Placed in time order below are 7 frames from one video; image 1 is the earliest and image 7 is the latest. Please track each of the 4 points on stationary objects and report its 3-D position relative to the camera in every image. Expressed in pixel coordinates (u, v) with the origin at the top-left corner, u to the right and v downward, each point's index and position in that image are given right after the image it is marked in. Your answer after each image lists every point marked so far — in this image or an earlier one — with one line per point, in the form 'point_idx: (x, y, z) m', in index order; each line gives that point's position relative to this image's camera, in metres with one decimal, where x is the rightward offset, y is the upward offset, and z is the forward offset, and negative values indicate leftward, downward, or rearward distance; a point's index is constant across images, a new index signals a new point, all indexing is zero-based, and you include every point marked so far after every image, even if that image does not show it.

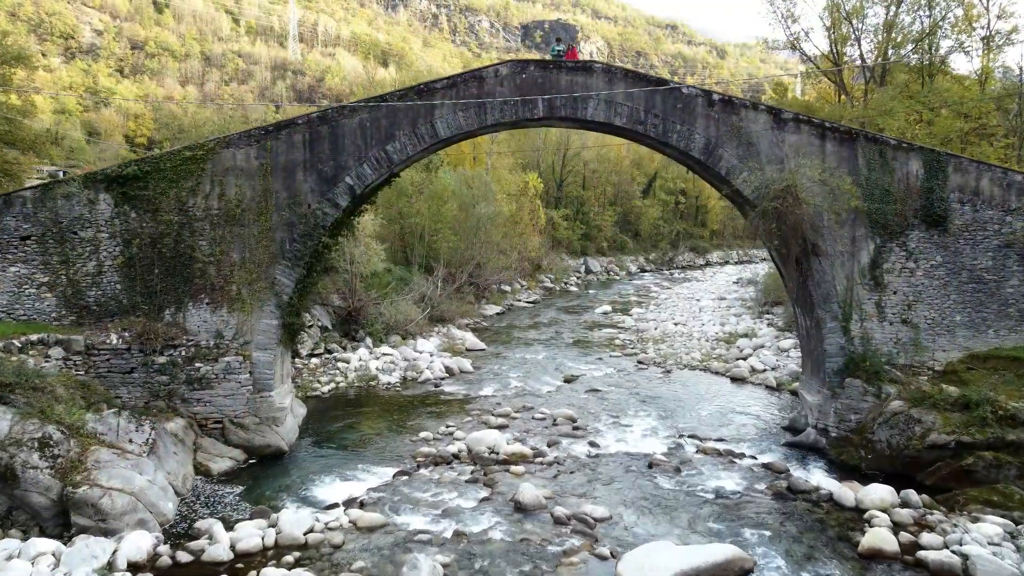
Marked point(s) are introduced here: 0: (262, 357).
0: (-3.2, -0.9, +9.3) m
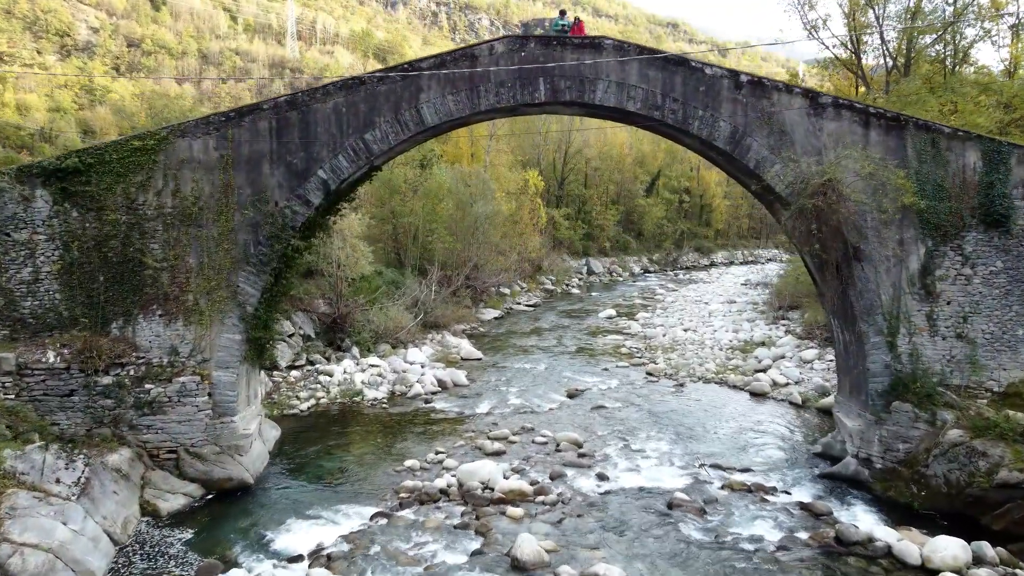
0: (-3.3, -1.0, +8.1) m
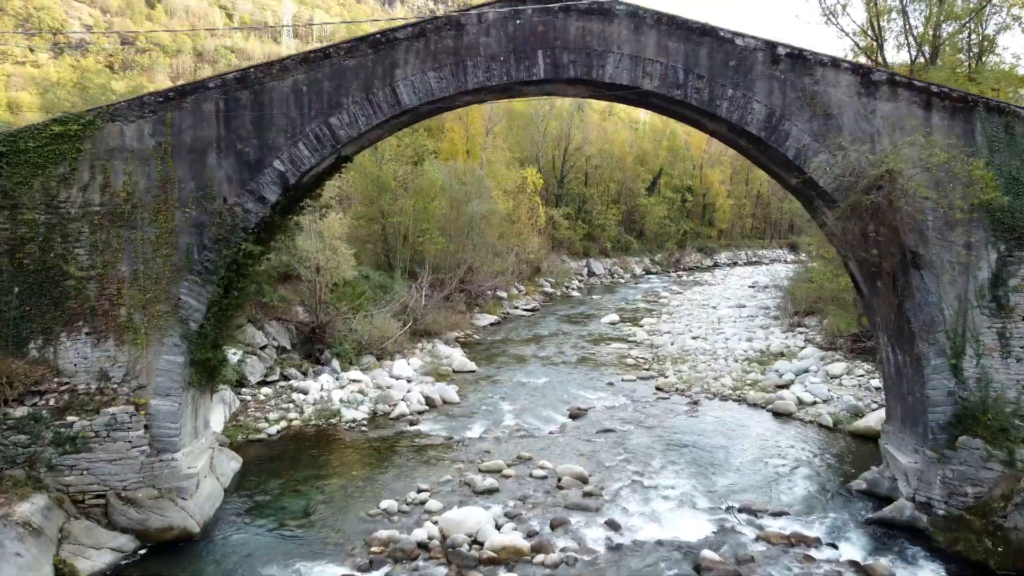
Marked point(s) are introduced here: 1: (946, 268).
0: (-3.3, -1.1, +6.8) m
1: (+4.0, +0.2, +6.6) m
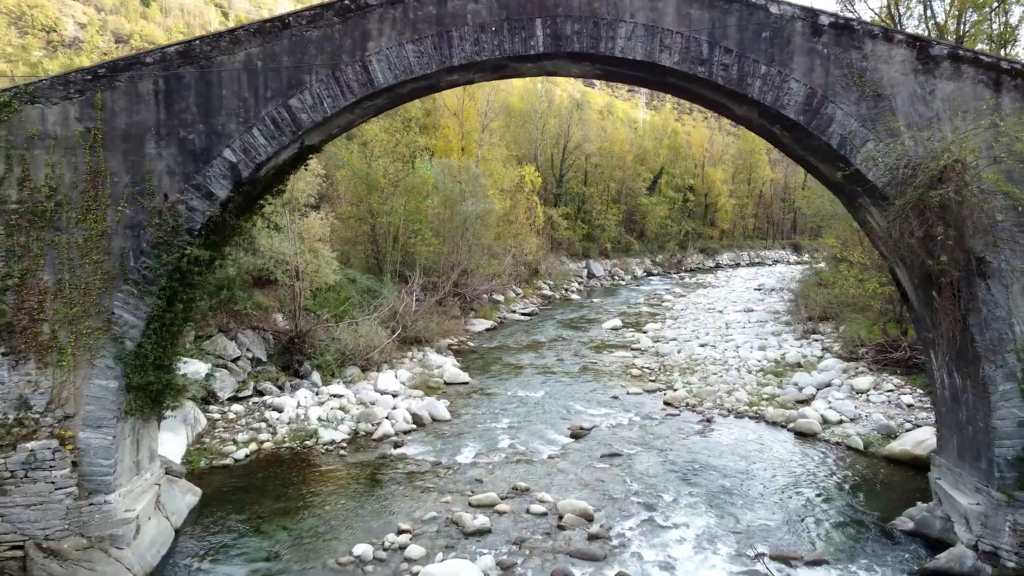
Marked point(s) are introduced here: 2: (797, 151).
0: (-3.4, -1.2, +5.8) m
1: (+4.0, +0.1, +5.6) m
2: (+2.5, +1.2, +6.1) m
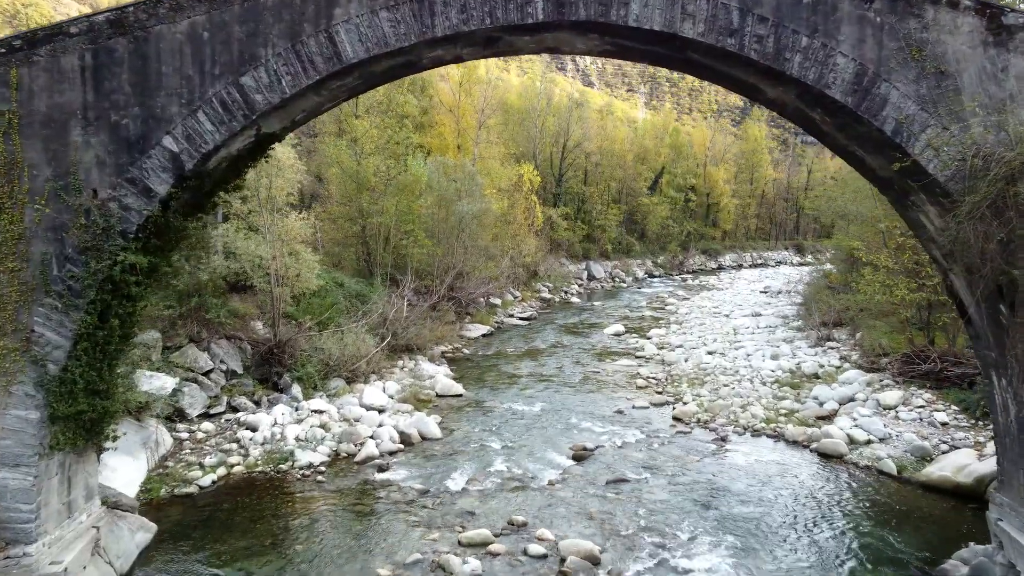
0: (-3.4, -1.3, +4.9) m
1: (+3.9, 0.0, +4.7) m
2: (+2.4, +1.1, +5.3) m
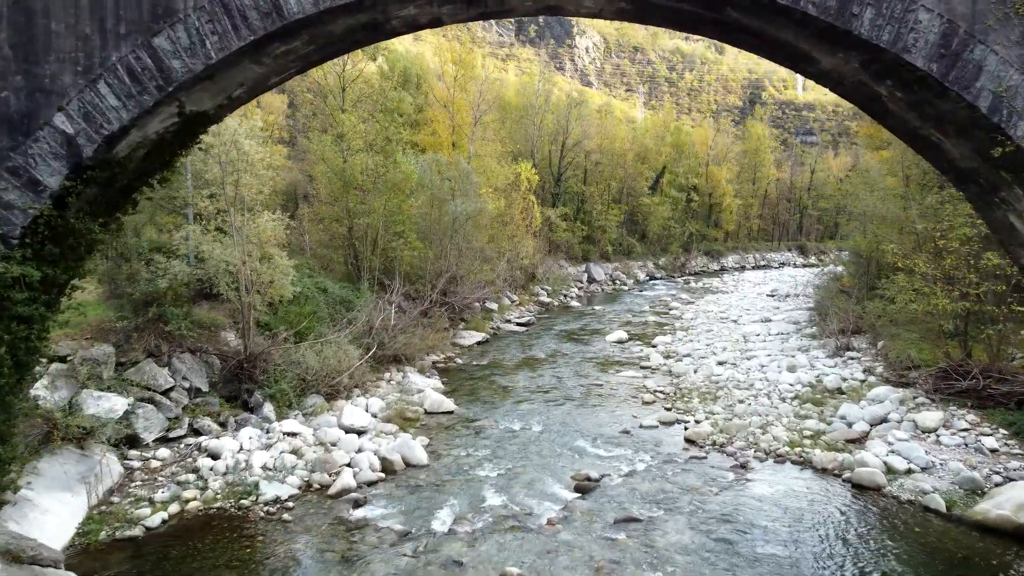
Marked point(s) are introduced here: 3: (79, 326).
0: (-3.5, -1.4, +3.8) m
1: (+3.9, -0.1, +3.7) m
2: (+2.4, +1.0, +4.2) m
3: (-5.6, -0.5, +9.2) m
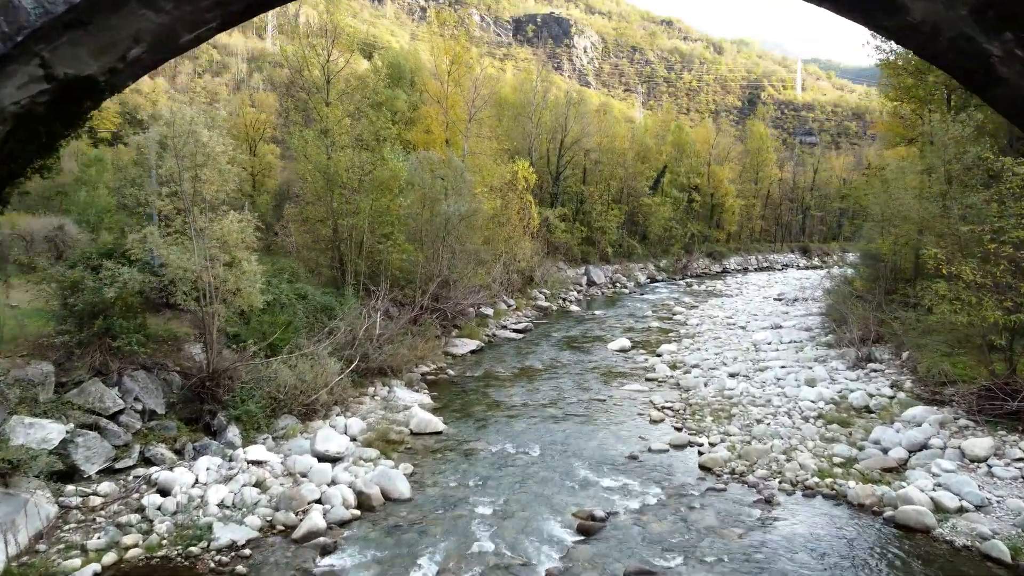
0: (-3.5, -1.5, +2.7) m
1: (+3.8, -0.2, +2.7) m
2: (+2.3, +0.9, +3.2) m
3: (-5.7, -0.6, +8.2) m
